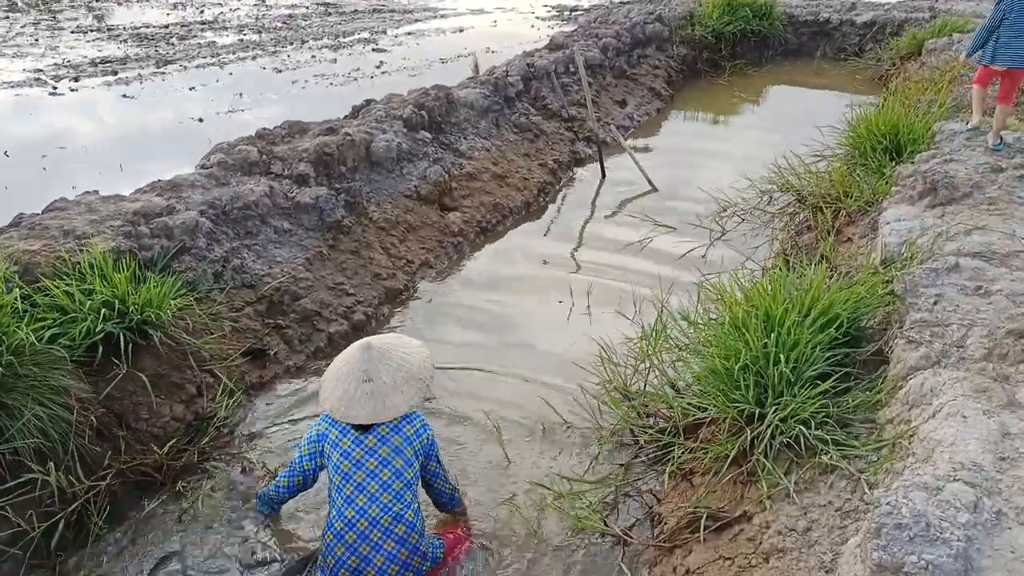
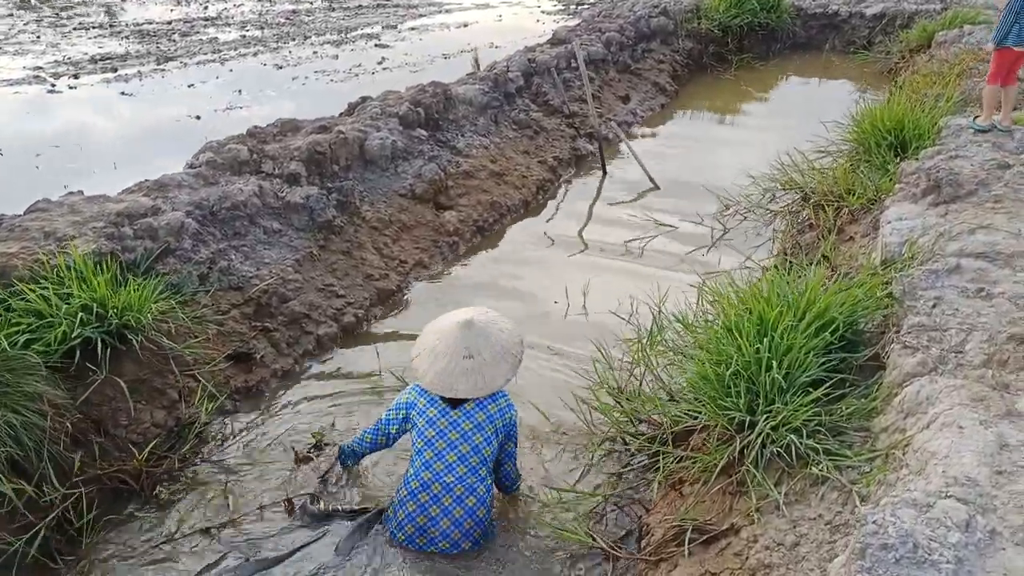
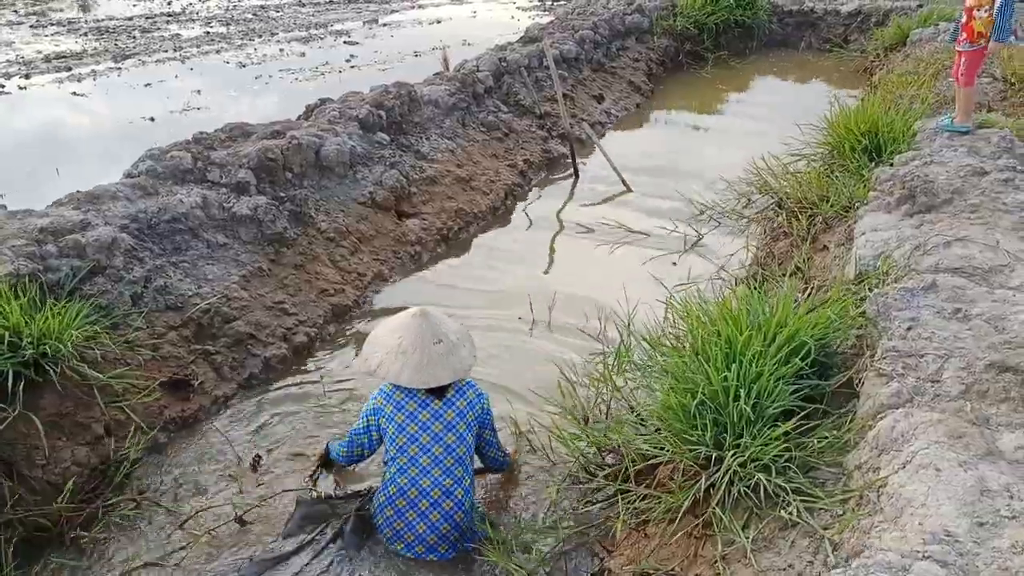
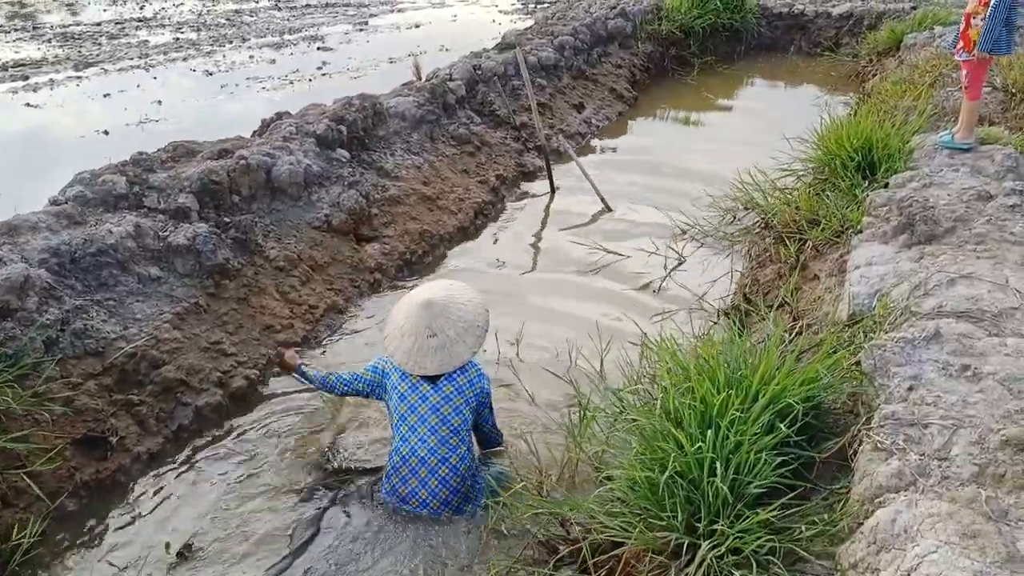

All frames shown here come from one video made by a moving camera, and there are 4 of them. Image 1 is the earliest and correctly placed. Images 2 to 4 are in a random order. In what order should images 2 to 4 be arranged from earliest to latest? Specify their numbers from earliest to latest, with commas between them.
2, 3, 4
